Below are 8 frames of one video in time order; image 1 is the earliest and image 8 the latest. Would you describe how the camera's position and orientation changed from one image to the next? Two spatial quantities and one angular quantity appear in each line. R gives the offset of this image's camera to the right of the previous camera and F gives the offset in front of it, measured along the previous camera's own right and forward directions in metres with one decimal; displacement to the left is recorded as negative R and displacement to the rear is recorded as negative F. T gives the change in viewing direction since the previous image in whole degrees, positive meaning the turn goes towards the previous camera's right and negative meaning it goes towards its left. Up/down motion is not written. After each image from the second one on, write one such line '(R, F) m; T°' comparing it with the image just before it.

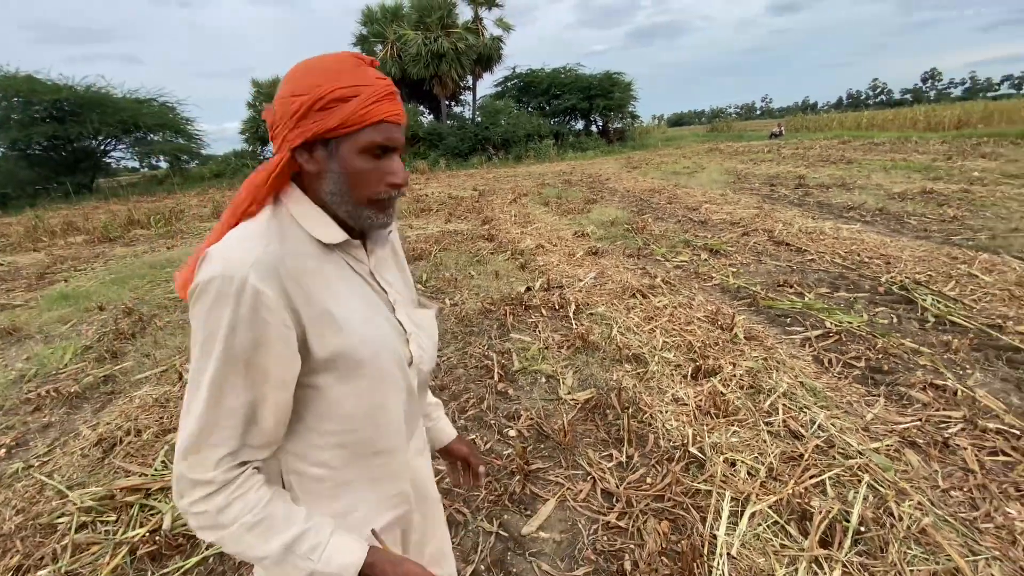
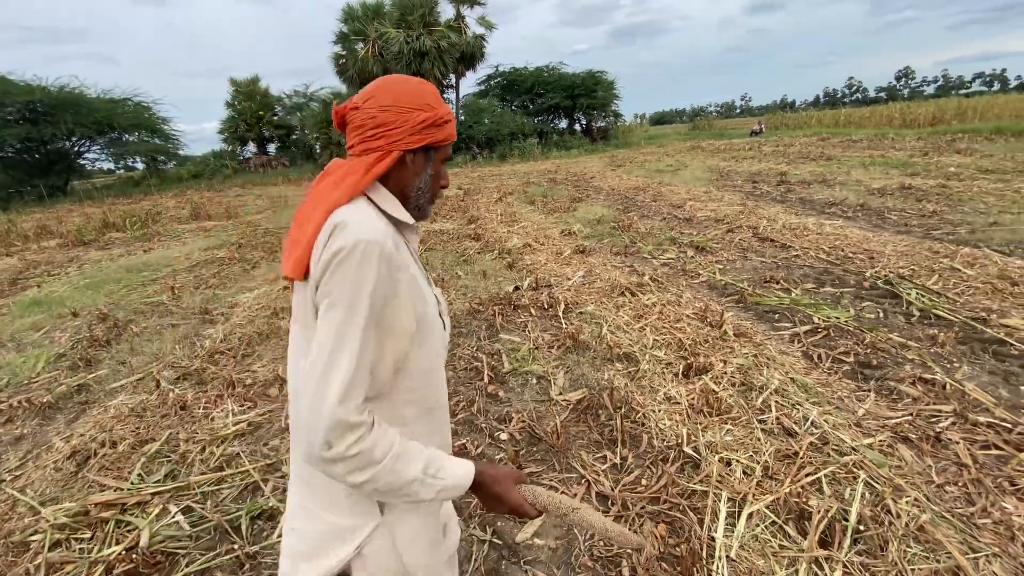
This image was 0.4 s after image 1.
(0.0, +0.1) m; +2°
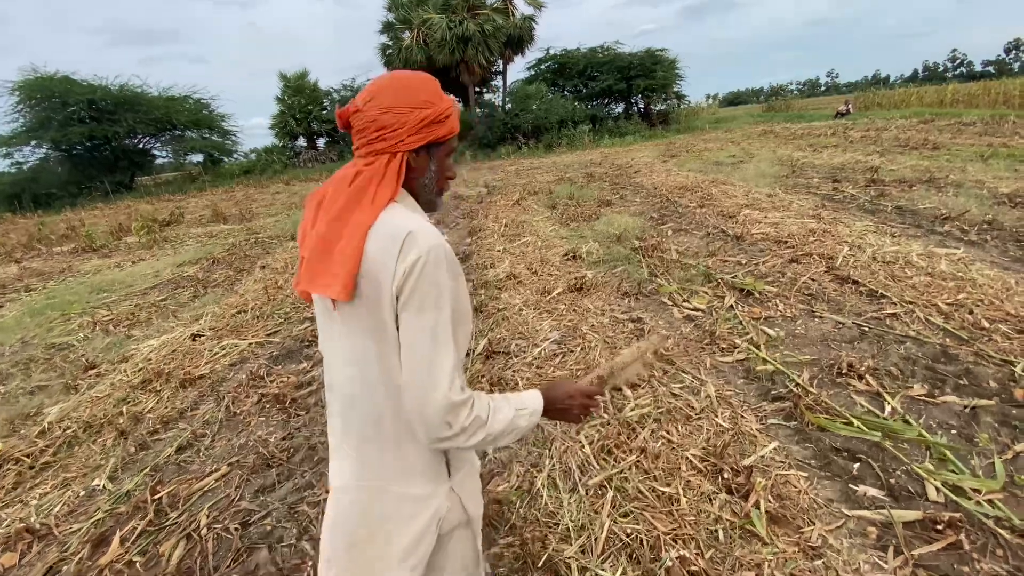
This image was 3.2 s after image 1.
(+0.8, +1.5) m; -7°
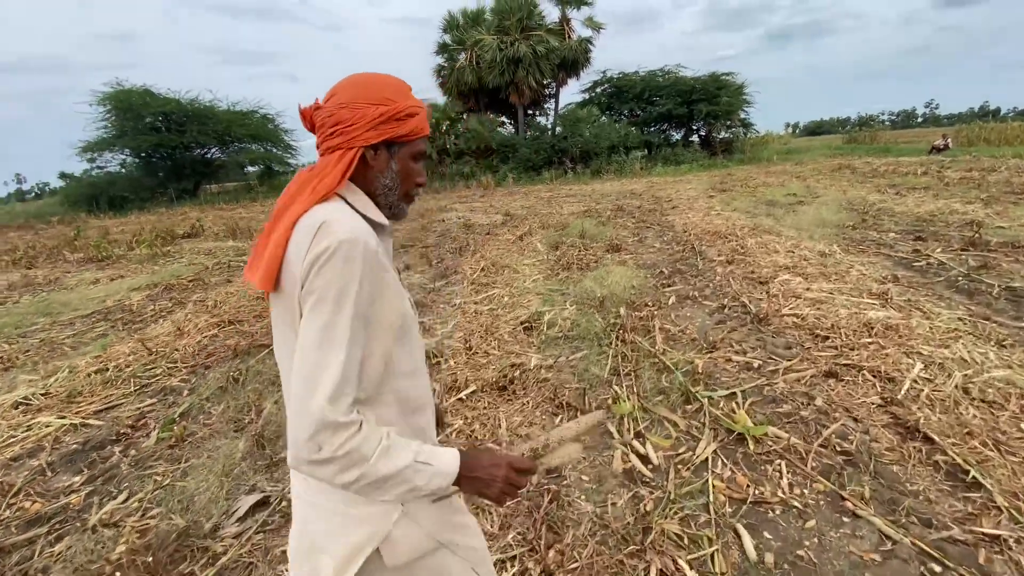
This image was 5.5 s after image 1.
(+1.0, +1.3) m; -7°
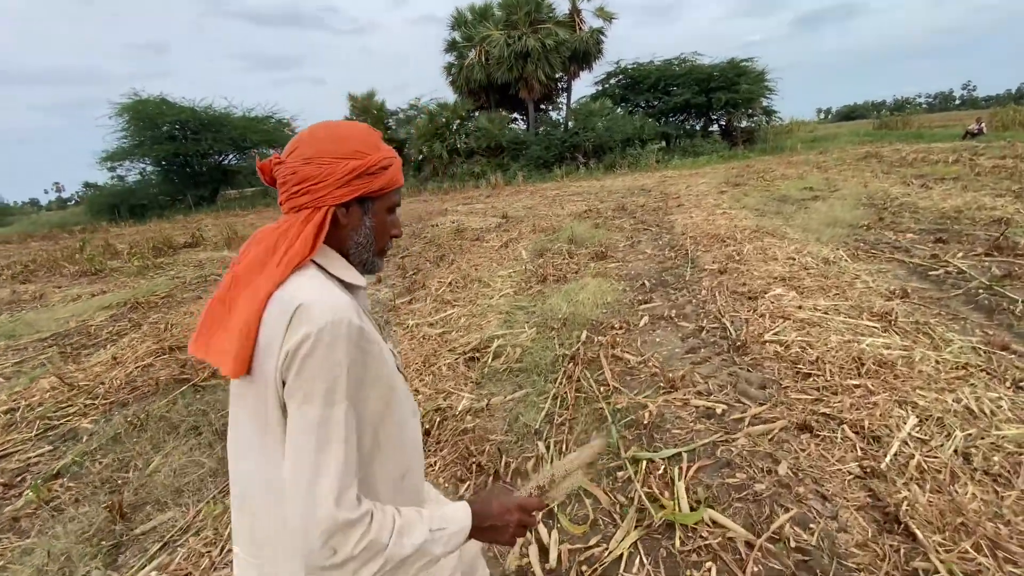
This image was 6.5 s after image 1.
(+0.6, +0.5) m; -3°
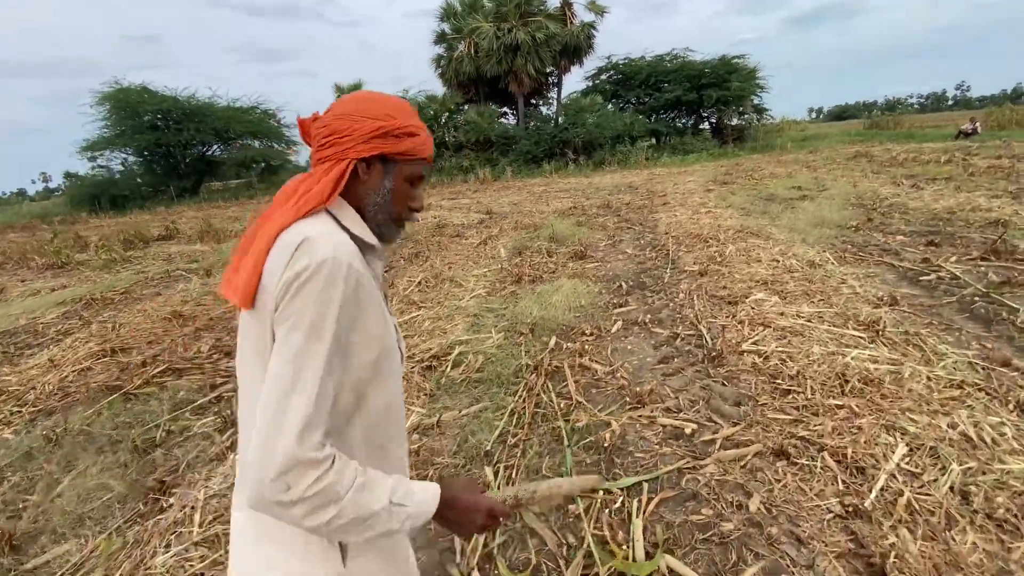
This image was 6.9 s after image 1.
(+0.2, +0.3) m; +1°
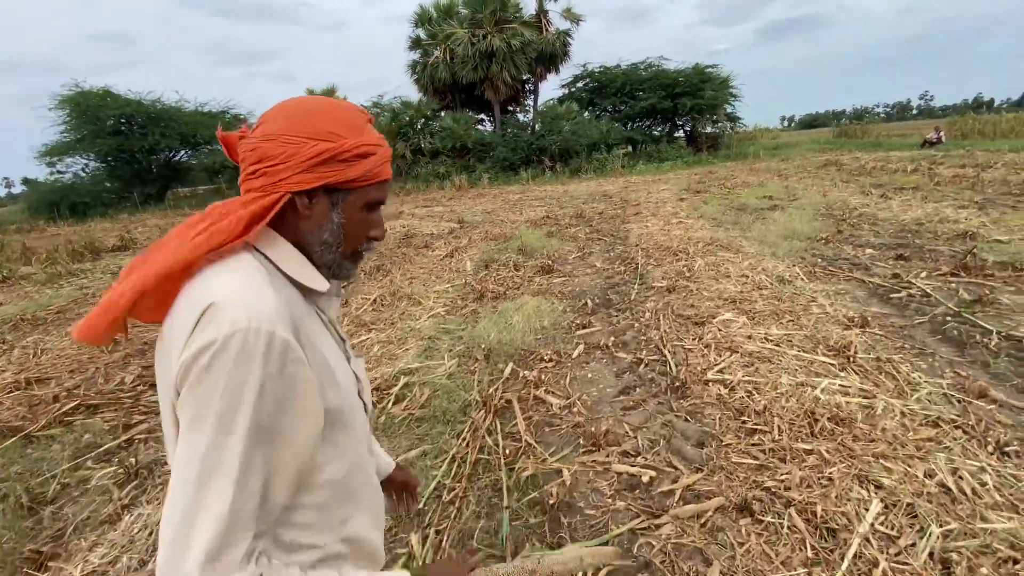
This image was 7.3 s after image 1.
(+0.2, +0.3) m; +2°
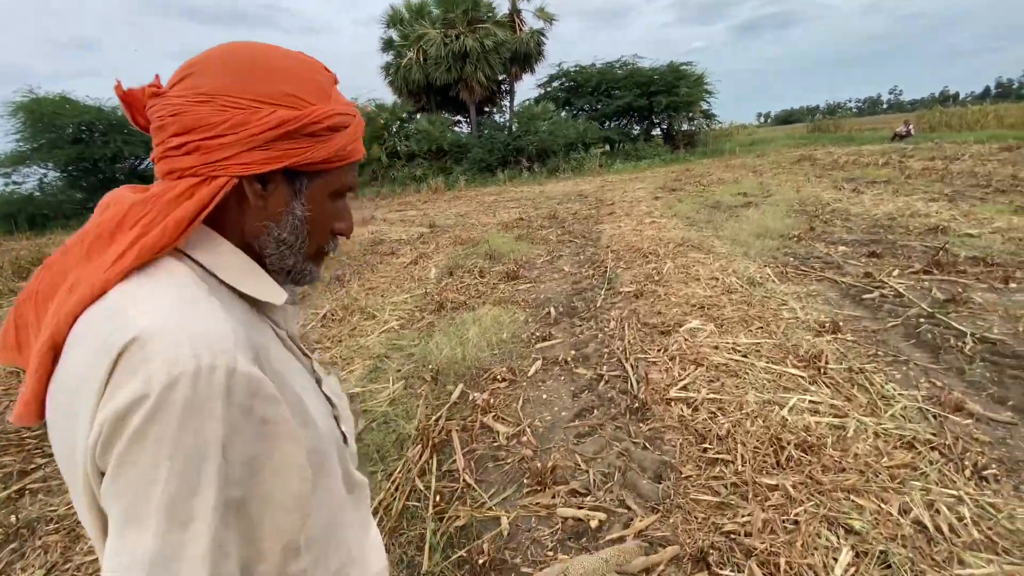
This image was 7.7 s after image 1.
(+0.2, +0.3) m; +2°
